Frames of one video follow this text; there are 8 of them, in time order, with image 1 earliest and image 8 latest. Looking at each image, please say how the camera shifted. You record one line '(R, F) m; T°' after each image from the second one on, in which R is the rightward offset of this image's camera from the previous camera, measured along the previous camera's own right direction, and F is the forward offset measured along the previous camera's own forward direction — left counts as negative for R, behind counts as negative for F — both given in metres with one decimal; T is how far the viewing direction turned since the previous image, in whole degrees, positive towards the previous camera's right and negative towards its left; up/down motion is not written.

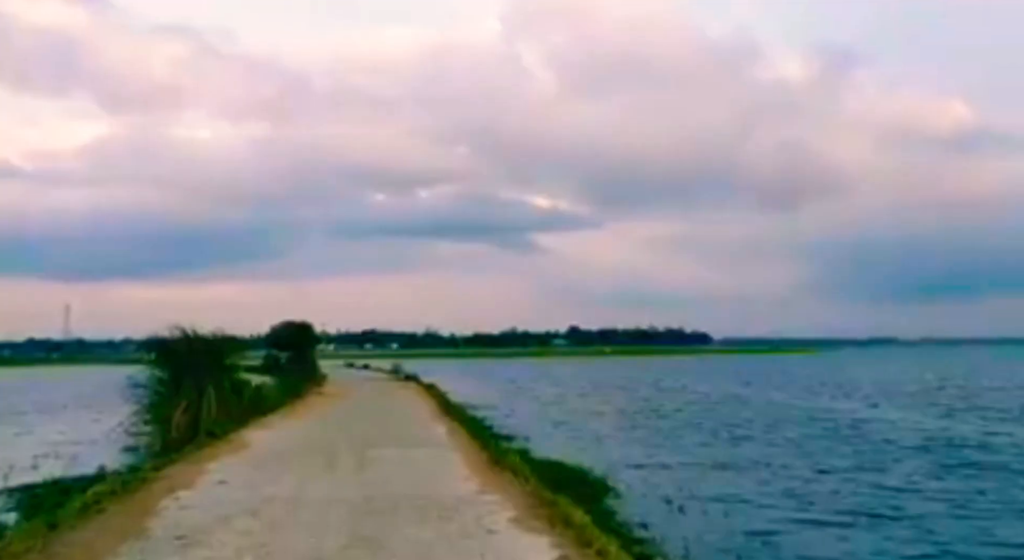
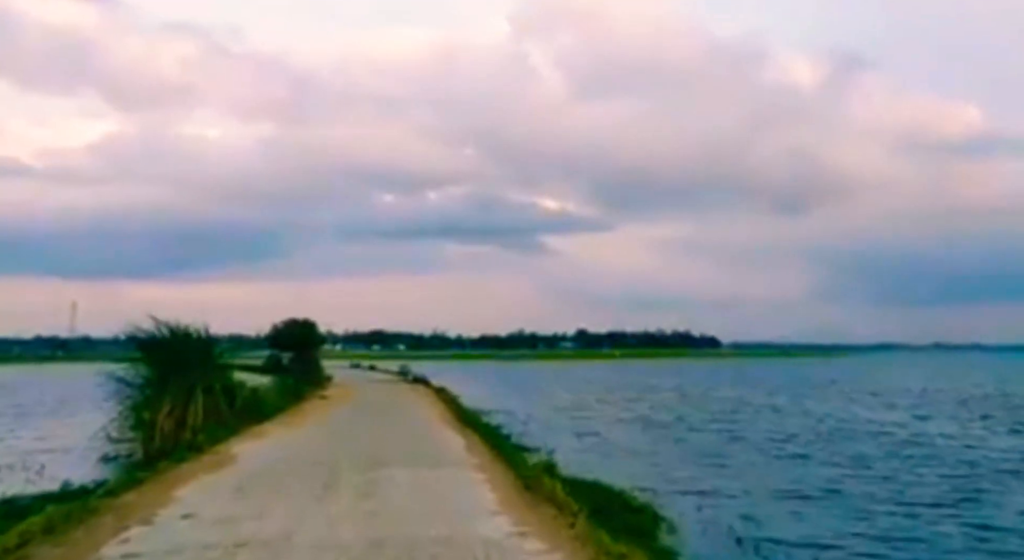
(-0.2, +1.2) m; 0°
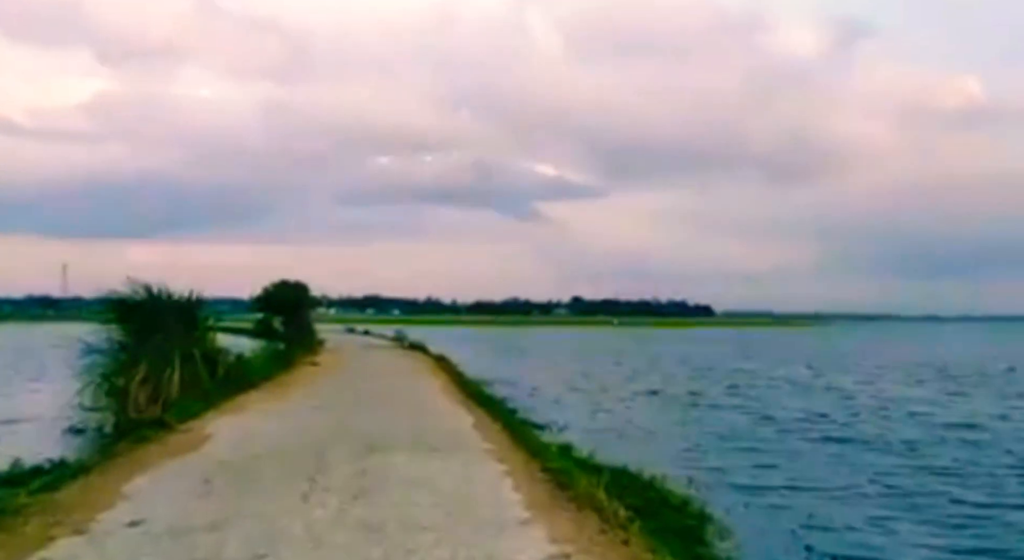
(-0.2, +1.0) m; 0°
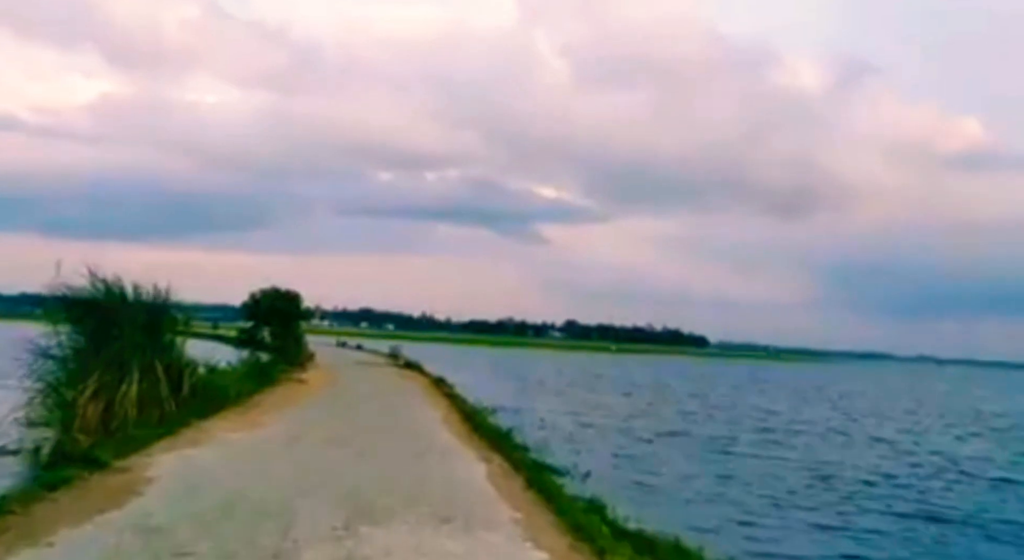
(-0.2, +1.5) m; 0°
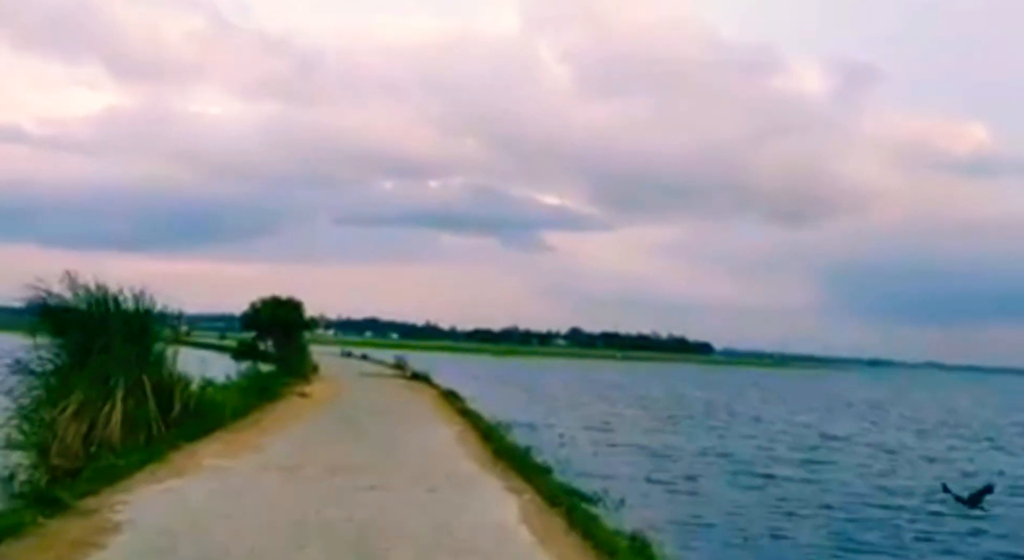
(-0.2, +0.8) m; 0°
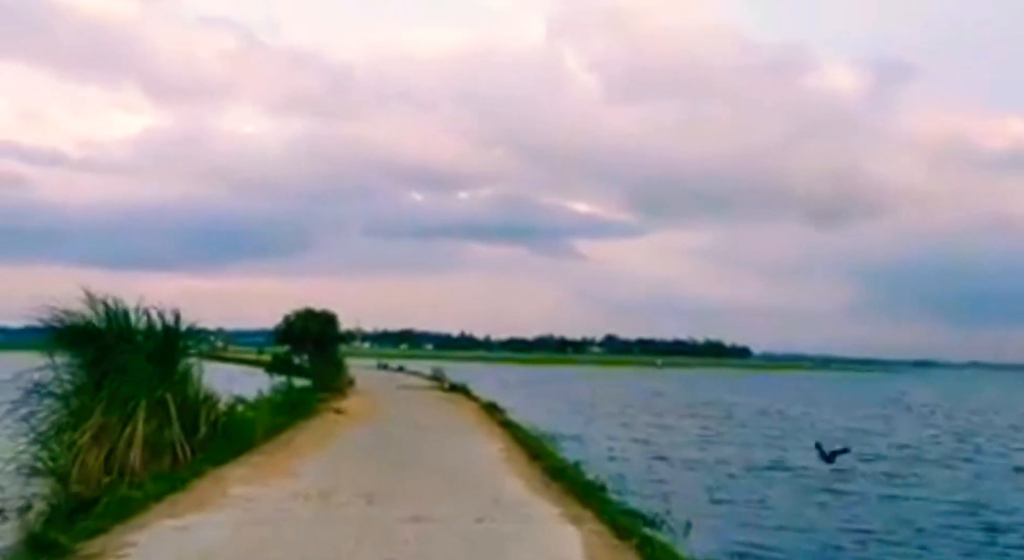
(-0.1, +0.6) m; -2°
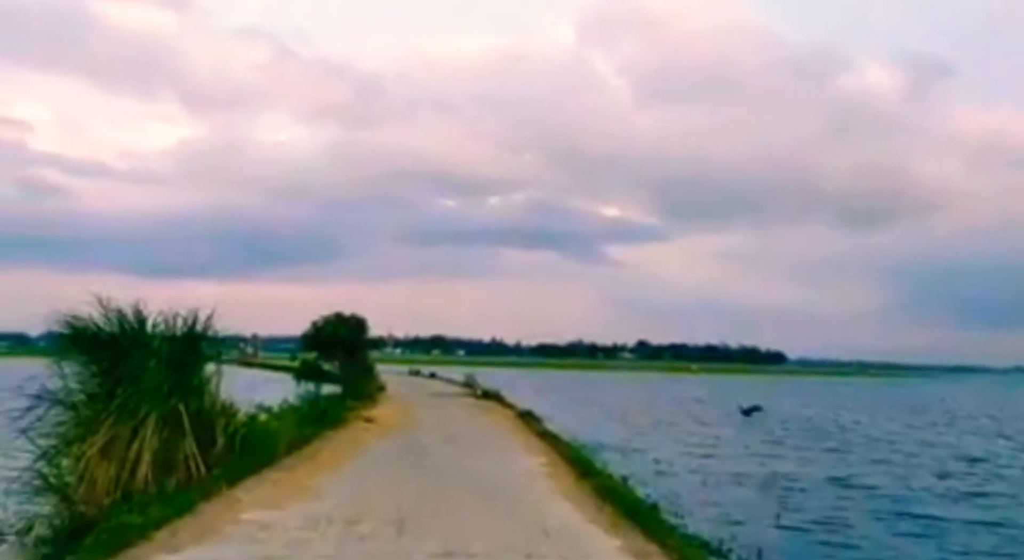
(-0.1, +0.7) m; -2°
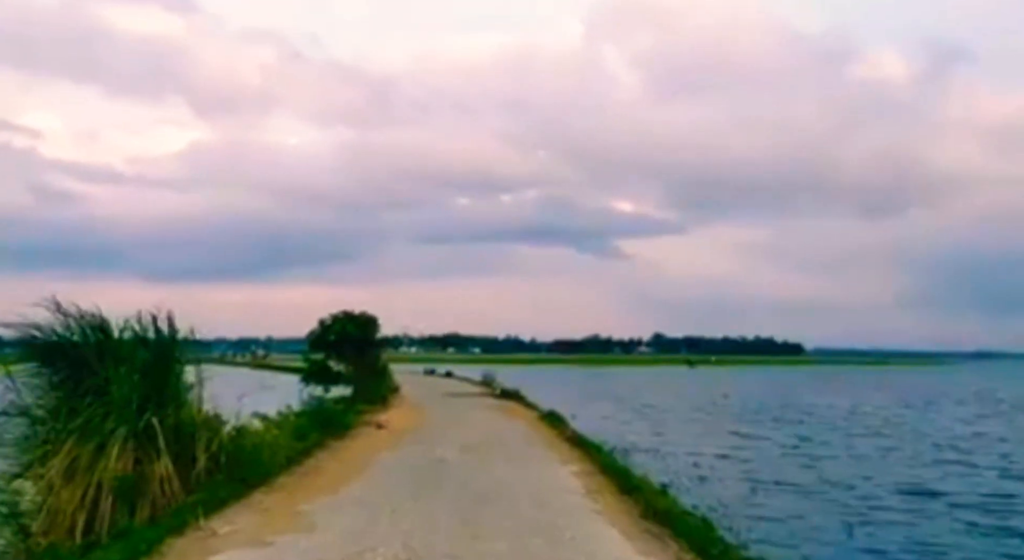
(-0.1, +1.1) m; -1°
